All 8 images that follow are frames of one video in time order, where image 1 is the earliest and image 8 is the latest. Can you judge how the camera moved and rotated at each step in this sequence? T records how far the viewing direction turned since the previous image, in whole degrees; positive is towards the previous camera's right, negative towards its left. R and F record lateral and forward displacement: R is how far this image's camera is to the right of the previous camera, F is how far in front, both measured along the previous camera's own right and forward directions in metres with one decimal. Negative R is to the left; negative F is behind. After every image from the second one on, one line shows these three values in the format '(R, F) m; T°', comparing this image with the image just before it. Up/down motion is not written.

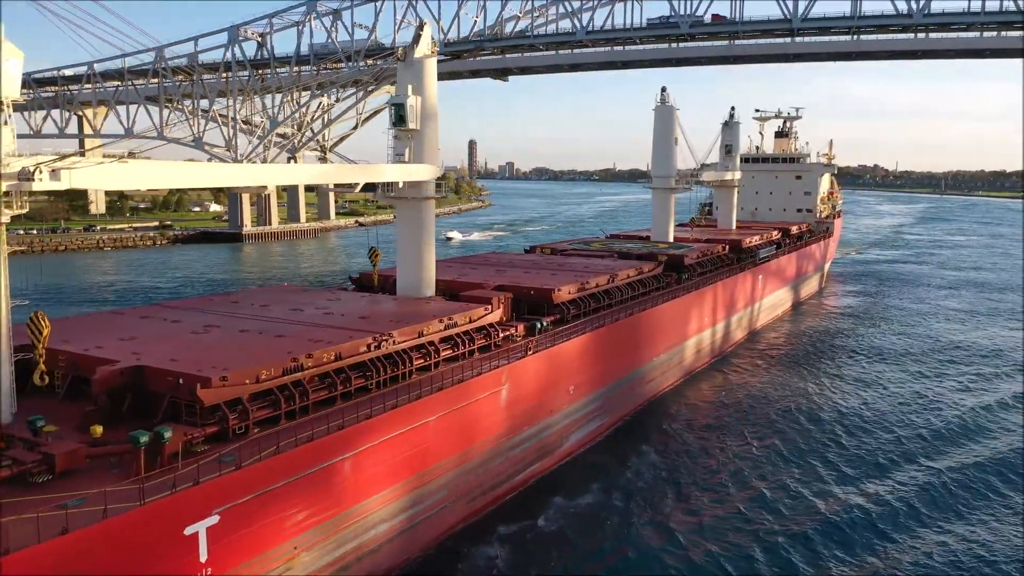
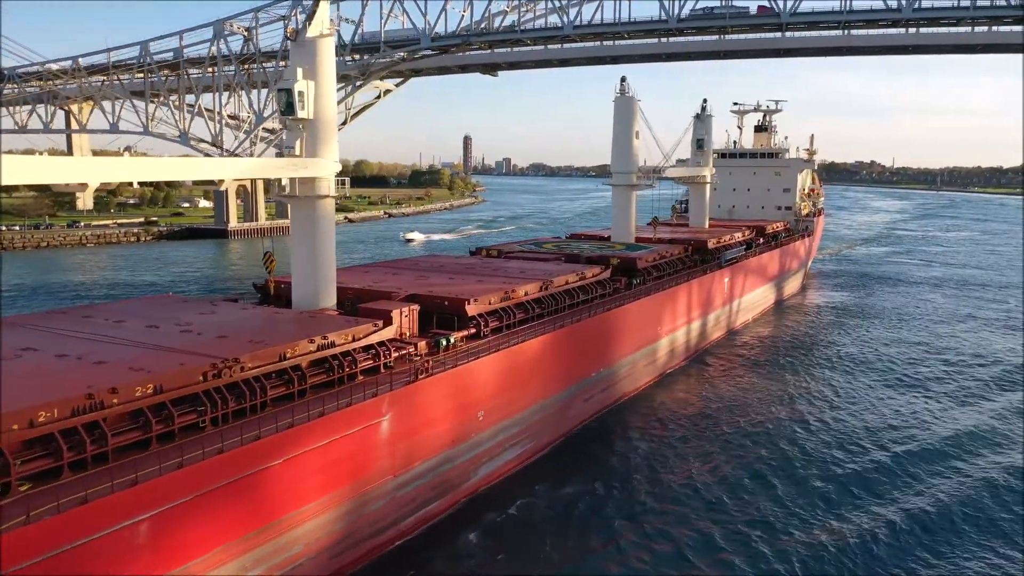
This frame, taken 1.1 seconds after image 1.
(+0.6, +0.6) m; 0°
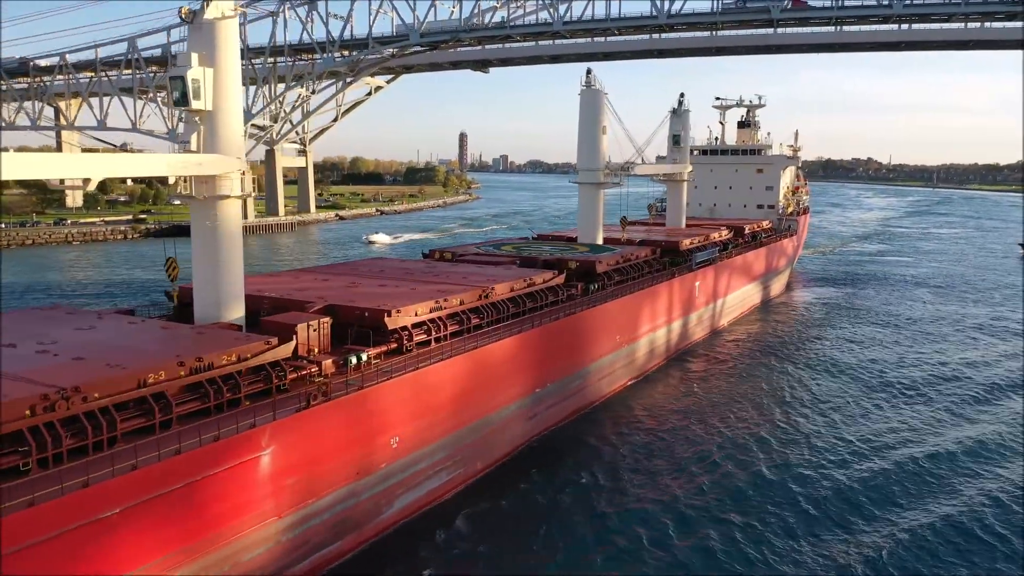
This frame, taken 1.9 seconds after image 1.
(+0.4, +0.4) m; 0°
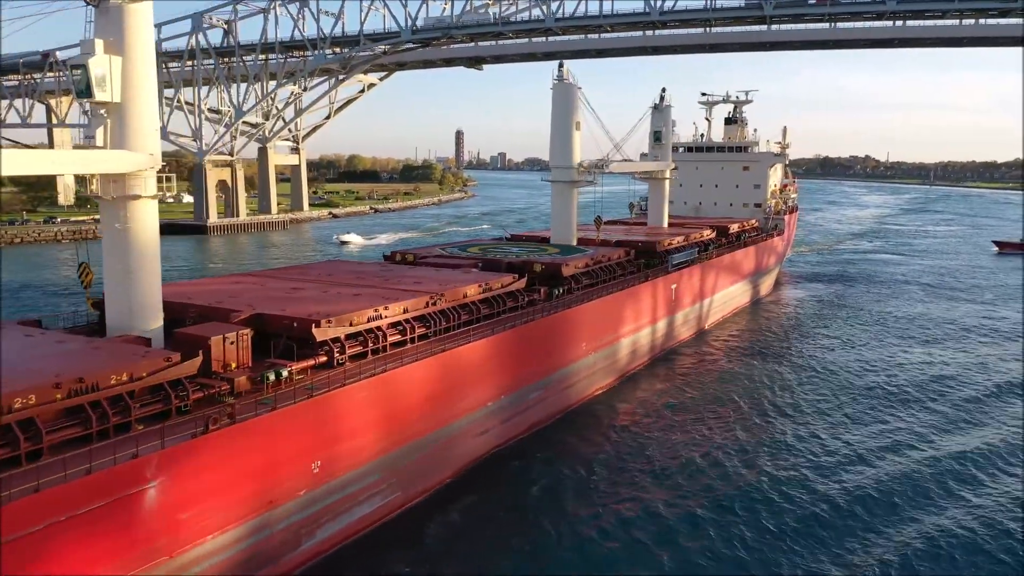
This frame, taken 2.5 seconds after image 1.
(+0.3, +0.3) m; 0°
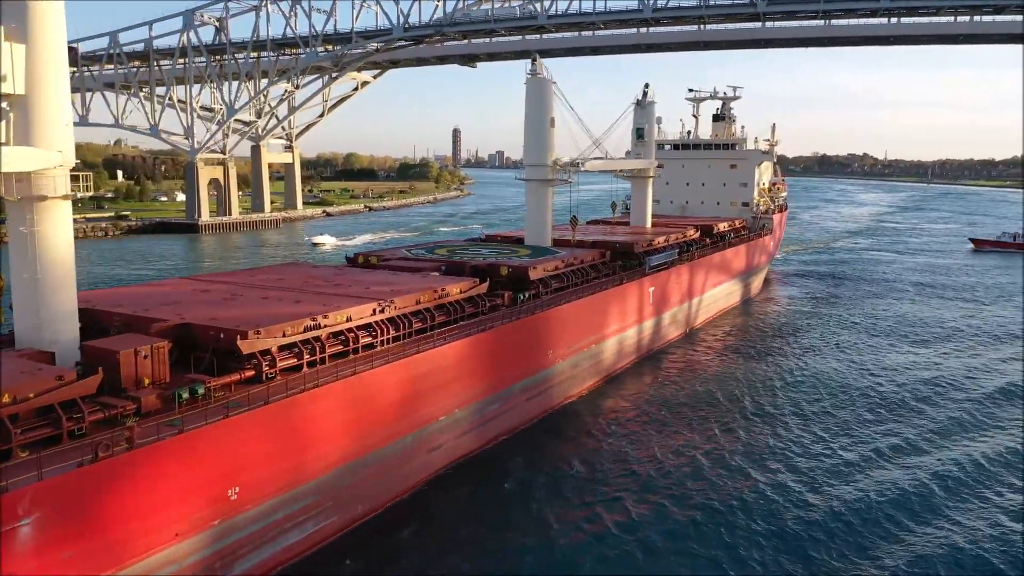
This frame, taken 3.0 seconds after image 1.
(+0.3, +0.3) m; 0°
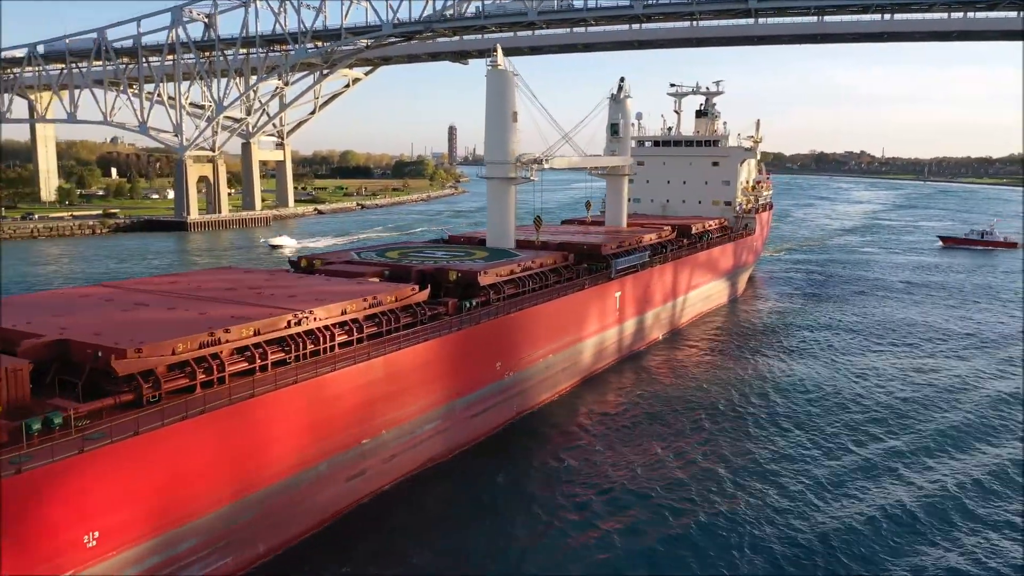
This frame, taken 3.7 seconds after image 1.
(+0.4, +0.4) m; 0°
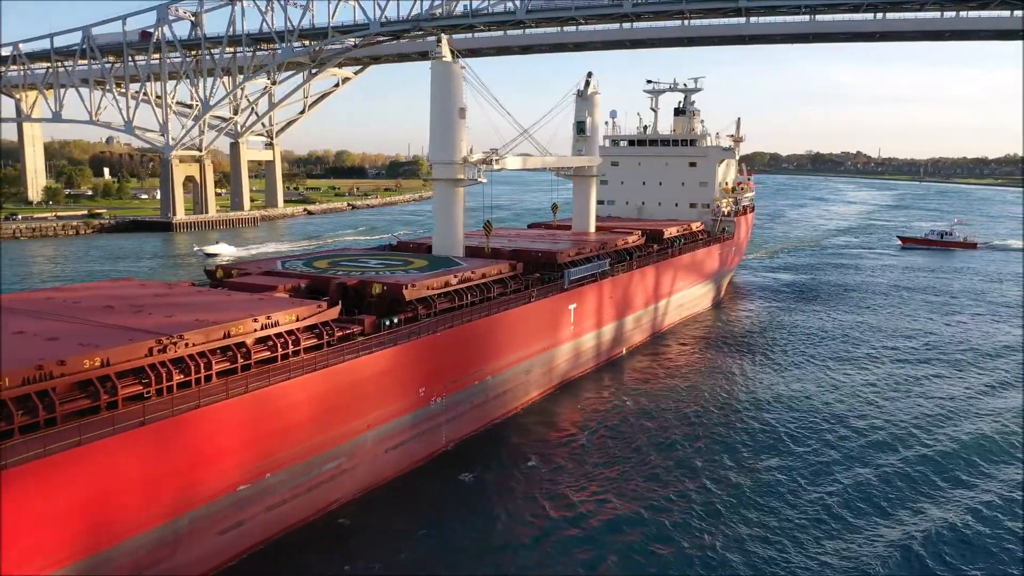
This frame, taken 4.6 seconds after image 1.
(+0.5, +0.5) m; 0°
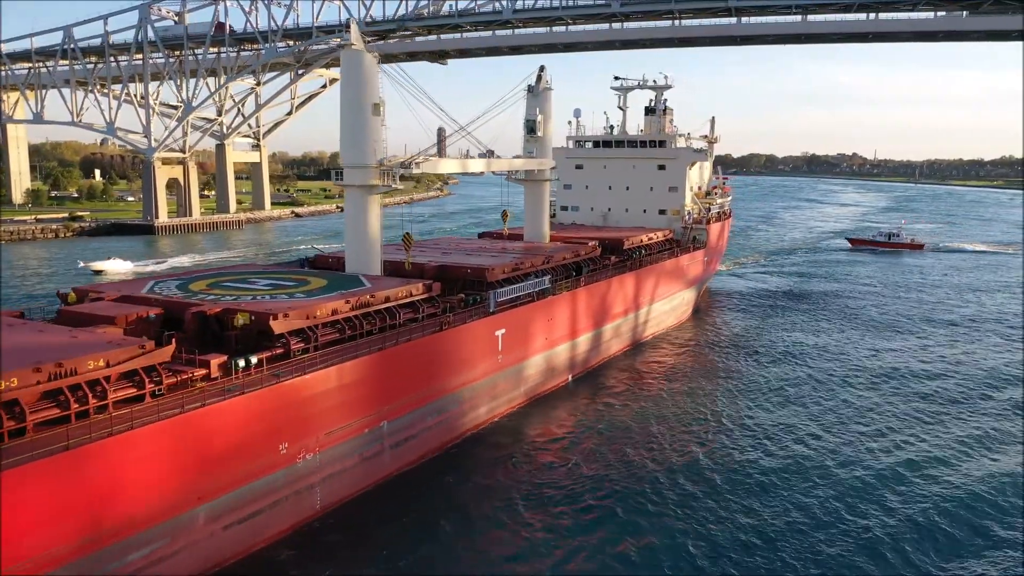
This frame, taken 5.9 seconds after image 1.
(+0.6, +0.8) m; 0°
